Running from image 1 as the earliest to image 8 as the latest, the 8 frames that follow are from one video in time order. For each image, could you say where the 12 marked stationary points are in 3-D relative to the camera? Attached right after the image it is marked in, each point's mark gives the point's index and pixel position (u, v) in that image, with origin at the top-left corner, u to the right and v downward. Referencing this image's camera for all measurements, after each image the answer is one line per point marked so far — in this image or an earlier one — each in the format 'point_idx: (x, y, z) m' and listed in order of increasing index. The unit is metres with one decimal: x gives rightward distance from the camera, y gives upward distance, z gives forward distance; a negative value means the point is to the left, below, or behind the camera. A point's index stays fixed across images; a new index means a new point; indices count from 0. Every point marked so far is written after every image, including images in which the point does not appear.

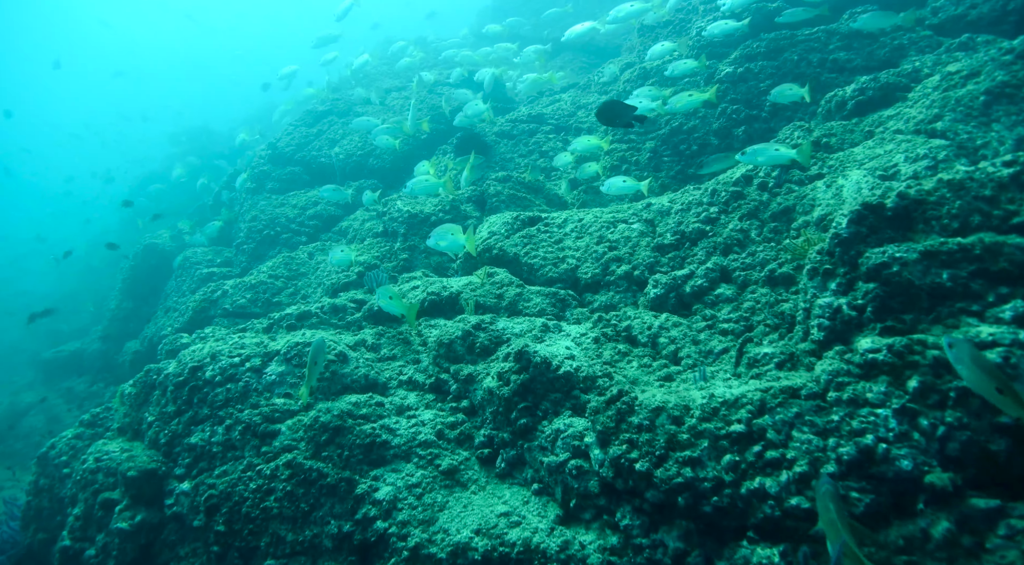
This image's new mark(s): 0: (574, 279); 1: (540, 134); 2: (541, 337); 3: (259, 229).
0: (+0.7, 0.0, +8.2) m
1: (+0.5, +2.9, +13.0) m
2: (+0.3, -0.6, +7.1) m
3: (-4.8, +1.0, +12.9) m
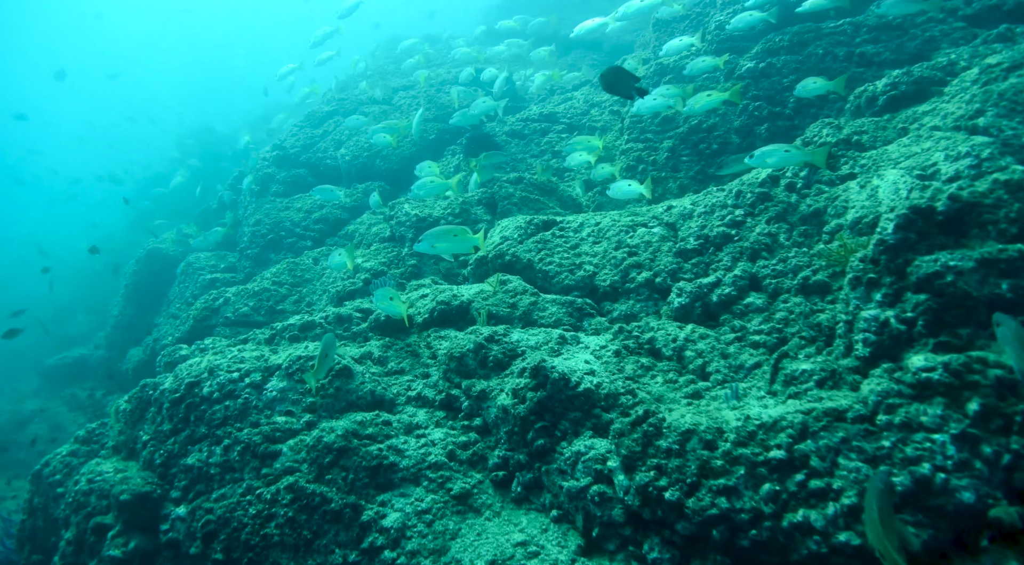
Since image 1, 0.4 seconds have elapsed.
0: (+0.9, -0.1, +7.7) m
1: (+0.8, +2.8, +12.5) m
2: (+0.5, -0.7, +6.7) m
3: (-4.6, +0.9, +12.6) m
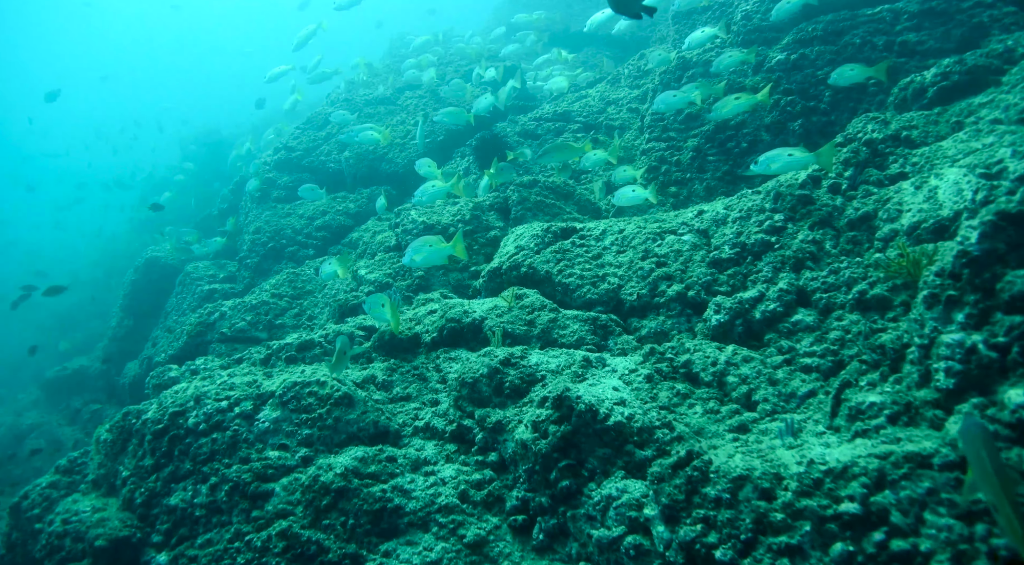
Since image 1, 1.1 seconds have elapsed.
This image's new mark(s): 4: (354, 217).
0: (+1.1, -0.2, +7.0) m
1: (+1.0, +2.6, +11.8) m
2: (+0.6, -0.8, +5.9) m
3: (-4.4, +0.7, +11.9) m
4: (-2.9, +1.2, +12.1) m
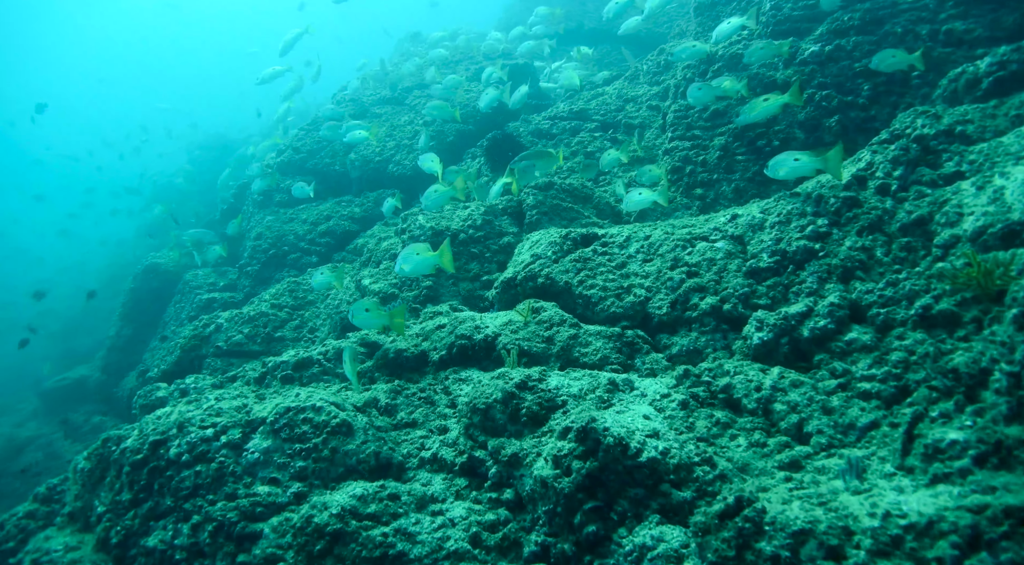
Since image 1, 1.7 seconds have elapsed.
0: (+1.2, -0.3, +6.3) m
1: (+1.2, +2.5, +11.2) m
2: (+0.8, -0.9, +5.3) m
3: (-4.2, +0.6, +11.4) m
4: (-2.6, +1.0, +11.6) m
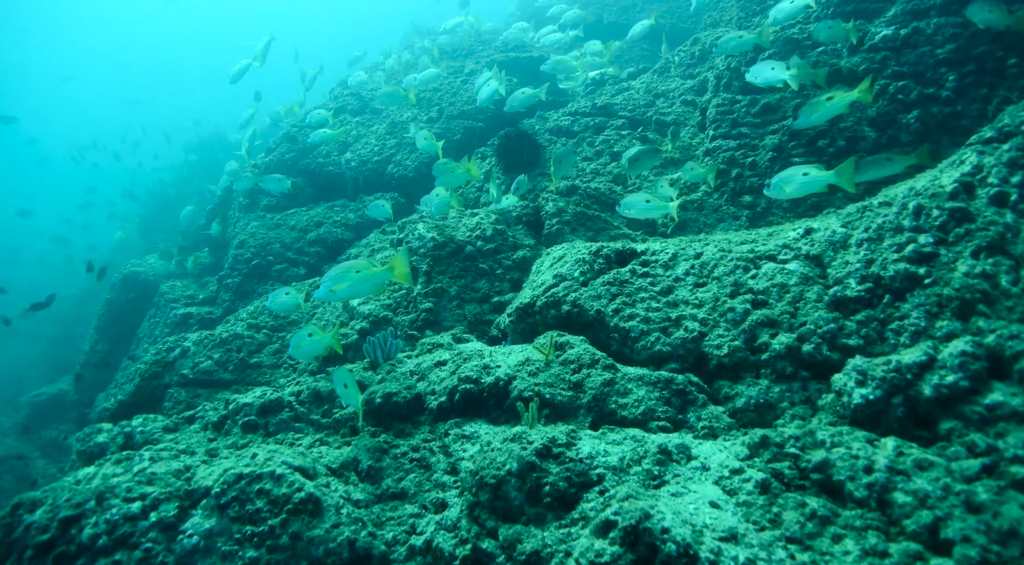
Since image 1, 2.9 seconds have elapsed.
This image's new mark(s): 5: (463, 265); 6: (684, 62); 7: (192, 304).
0: (+1.4, -0.5, +5.0) m
1: (+1.4, +2.2, +9.9) m
2: (+0.9, -1.2, +4.0) m
3: (-4.0, +0.4, +10.1) m
4: (-2.4, +0.8, +10.3) m
5: (-0.5, +0.2, +7.1) m
6: (+2.8, +3.6, +11.0) m
7: (-5.0, -0.3, +10.6) m
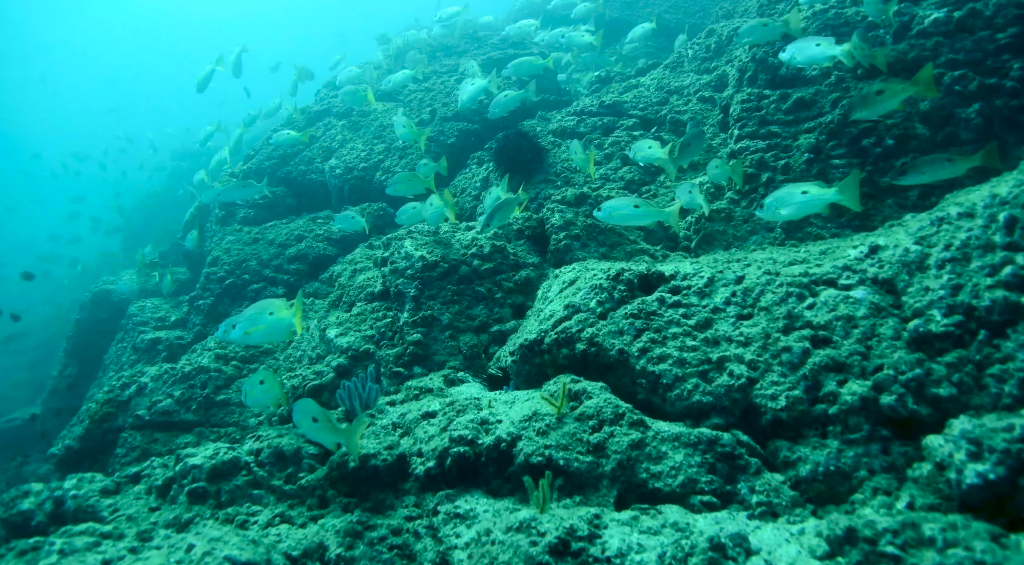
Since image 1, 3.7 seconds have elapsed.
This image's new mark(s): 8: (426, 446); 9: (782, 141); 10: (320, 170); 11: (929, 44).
0: (+1.4, -0.7, +4.0) m
1: (+1.4, +2.0, +8.9) m
2: (+0.9, -1.4, +3.0) m
3: (-3.9, +0.1, +9.1) m
4: (-2.4, +0.5, +9.3) m
5: (-0.5, 0.0, +6.1) m
6: (+2.8, +3.4, +10.0) m
7: (-5.0, -0.6, +9.7) m
8: (-0.5, -1.0, +4.2) m
9: (+2.9, +1.5, +7.2) m
10: (-3.0, +1.8, +10.6) m
11: (+4.2, +2.4, +6.7) m
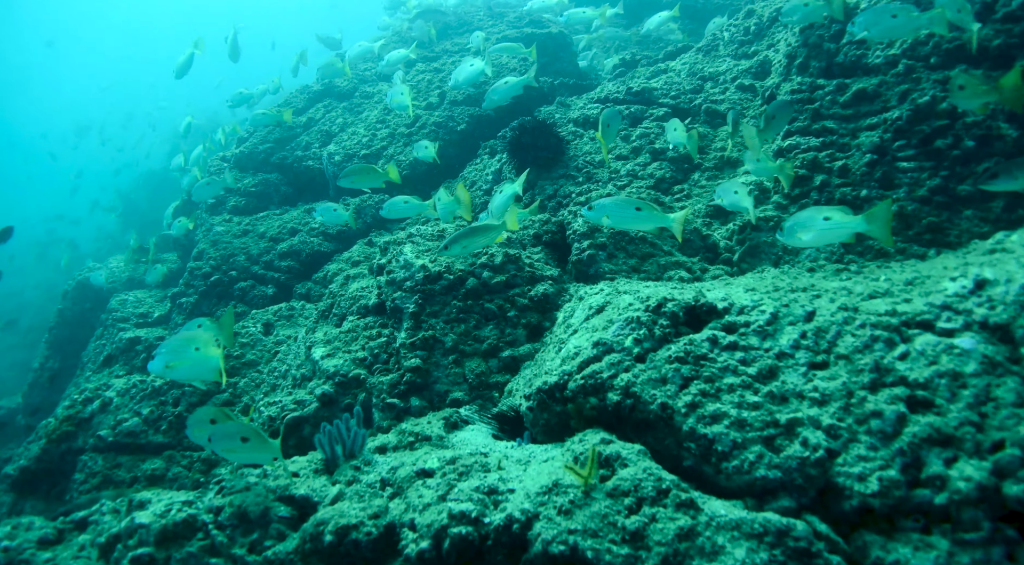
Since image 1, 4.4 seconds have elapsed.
0: (+1.5, -1.0, +3.2) m
1: (+1.6, +1.9, +8.0) m
2: (+0.9, -1.6, +2.2) m
3: (-3.8, +0.1, +8.3) m
4: (-2.2, +0.5, +8.5) m
5: (-0.4, -0.2, +5.3) m
6: (+3.0, +3.3, +9.0) m
7: (-4.8, -0.6, +8.9) m
8: (-0.4, -1.2, +3.4) m
9: (+3.0, +1.3, +6.3) m
10: (-2.8, +1.8, +9.7) m
11: (+4.3, +2.2, +5.8) m
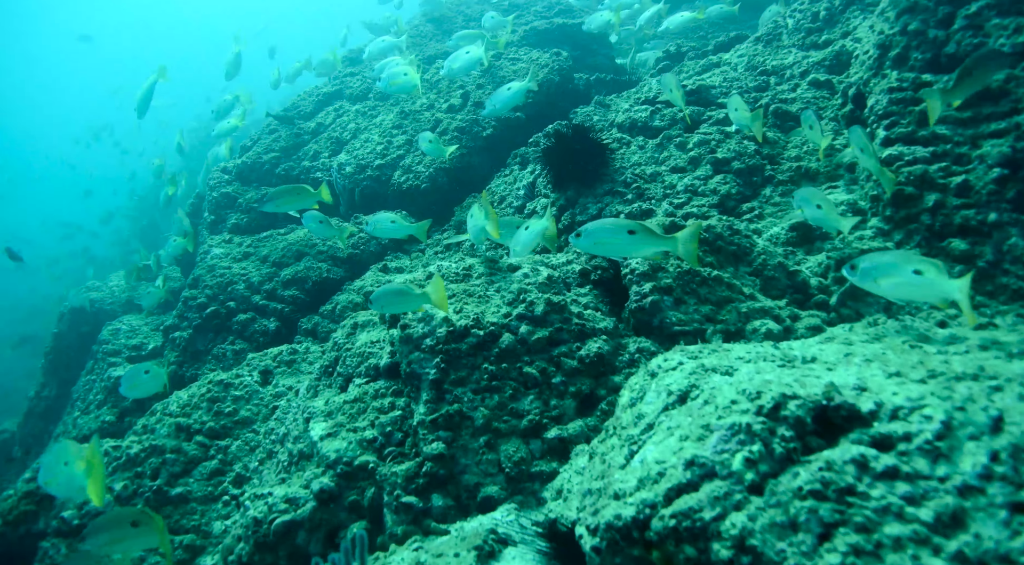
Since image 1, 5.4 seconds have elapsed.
0: (+1.7, -1.3, +2.1) m
1: (+2.0, +1.6, +6.8) m
2: (+1.1, -2.0, +1.1) m
3: (-3.4, -0.2, +7.4) m
4: (-1.9, +0.2, +7.5) m
5: (-0.1, -0.5, +4.2) m
6: (+3.4, +3.0, +7.8) m
7: (-4.4, -0.9, +8.0) m
8: (-0.2, -1.6, +2.4) m
9: (+3.3, +1.0, +5.1) m
10: (-2.4, +1.5, +8.7) m
11: (+4.6, +1.8, +4.5) m
